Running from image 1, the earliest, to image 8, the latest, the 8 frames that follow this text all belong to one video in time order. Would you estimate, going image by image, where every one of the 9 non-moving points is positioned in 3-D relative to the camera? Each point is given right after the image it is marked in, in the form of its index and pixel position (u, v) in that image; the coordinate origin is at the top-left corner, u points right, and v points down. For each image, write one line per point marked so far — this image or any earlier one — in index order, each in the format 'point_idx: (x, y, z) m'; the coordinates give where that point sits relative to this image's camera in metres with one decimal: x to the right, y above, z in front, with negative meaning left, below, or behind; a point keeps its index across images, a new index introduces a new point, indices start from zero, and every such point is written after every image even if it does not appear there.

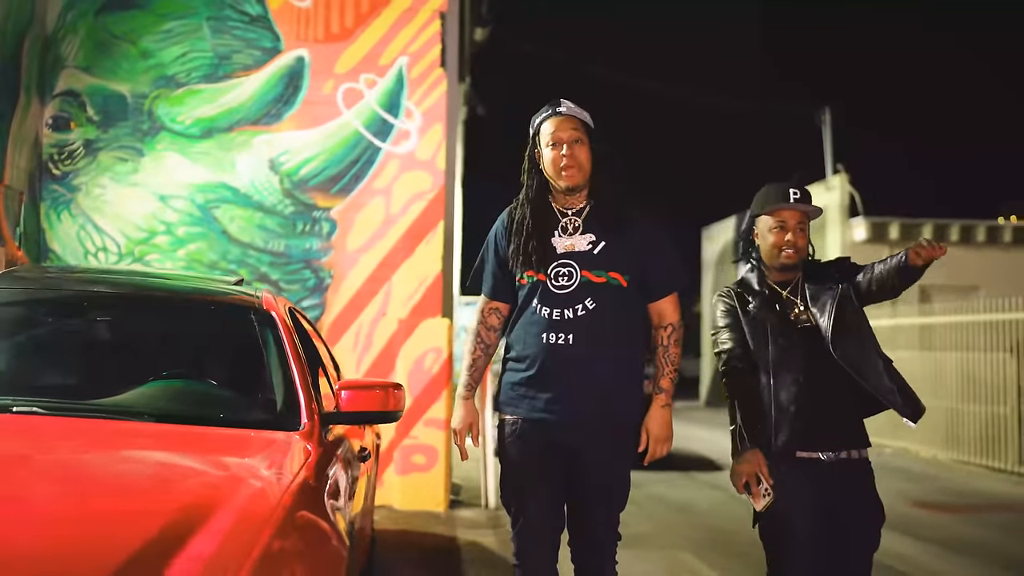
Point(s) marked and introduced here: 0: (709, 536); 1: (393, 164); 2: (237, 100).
0: (+1.2, -1.5, +6.0) m
1: (-0.7, +0.7, +5.6) m
2: (-1.6, +1.1, +5.5) m
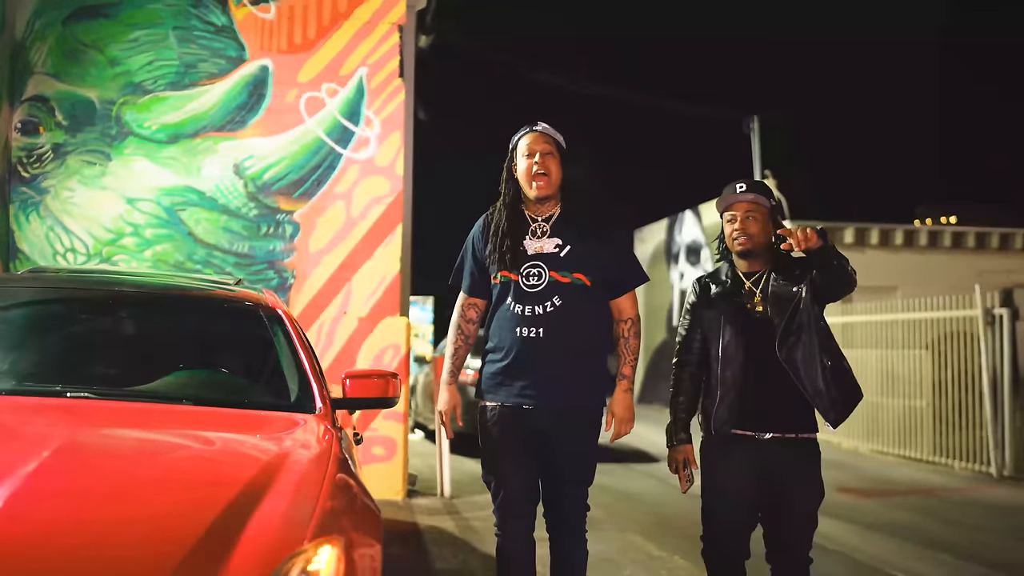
0: (+0.9, -1.5, +6.3) m
1: (-1.0, +0.7, +5.9) m
2: (-1.9, +1.1, +5.8) m
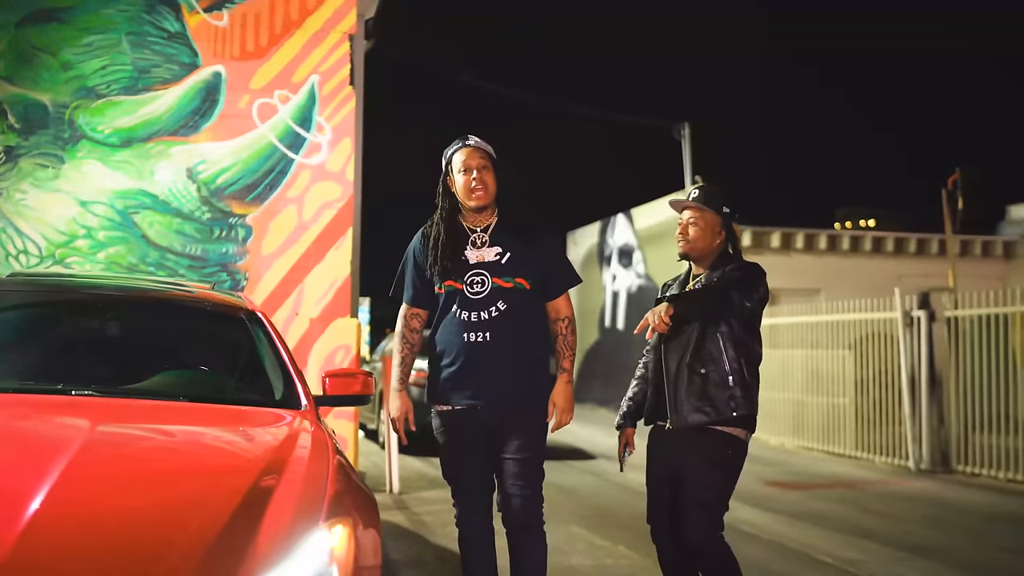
0: (+0.5, -1.5, +6.6) m
1: (-1.3, +0.7, +6.0) m
2: (-2.2, +1.1, +5.9) m
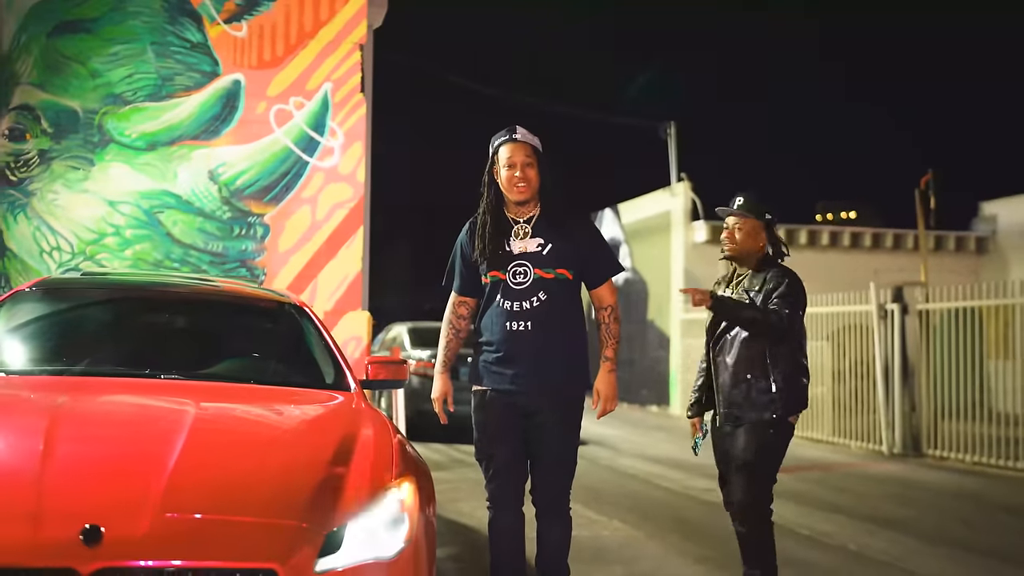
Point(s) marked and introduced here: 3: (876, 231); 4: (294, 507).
0: (+0.5, -1.5, +7.1) m
1: (-1.3, +0.8, +6.4) m
2: (-2.2, +1.1, +6.3) m
3: (+6.4, +1.0, +17.1) m
4: (-0.5, -0.5, +2.4) m
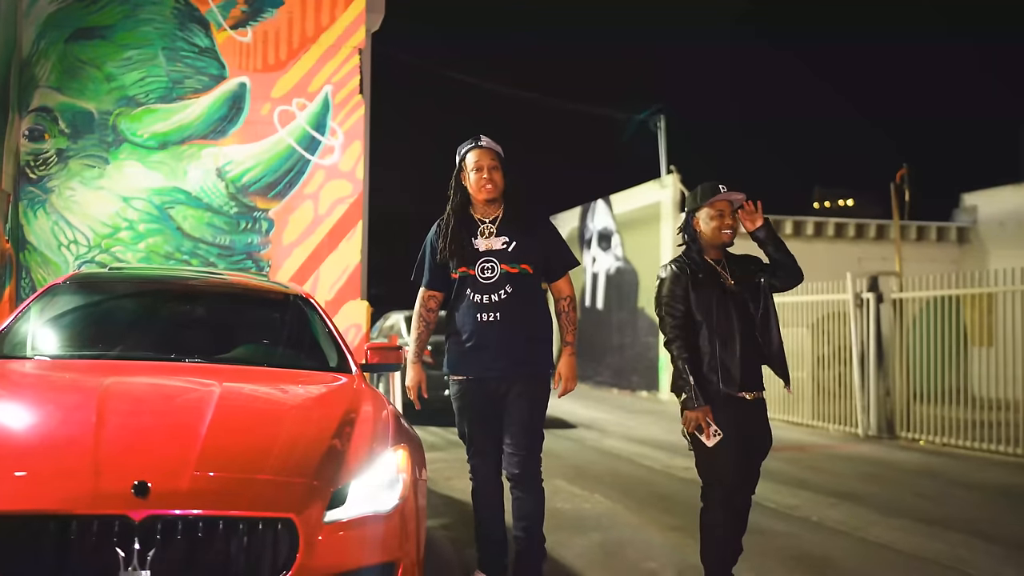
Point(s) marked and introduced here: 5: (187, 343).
0: (+0.5, -1.4, +7.5) m
1: (-1.4, +0.8, +6.8) m
2: (-2.3, +1.2, +6.6) m
3: (+6.3, +1.2, +17.5) m
4: (-0.6, -0.5, +2.8) m
5: (-1.5, -0.2, +4.3) m
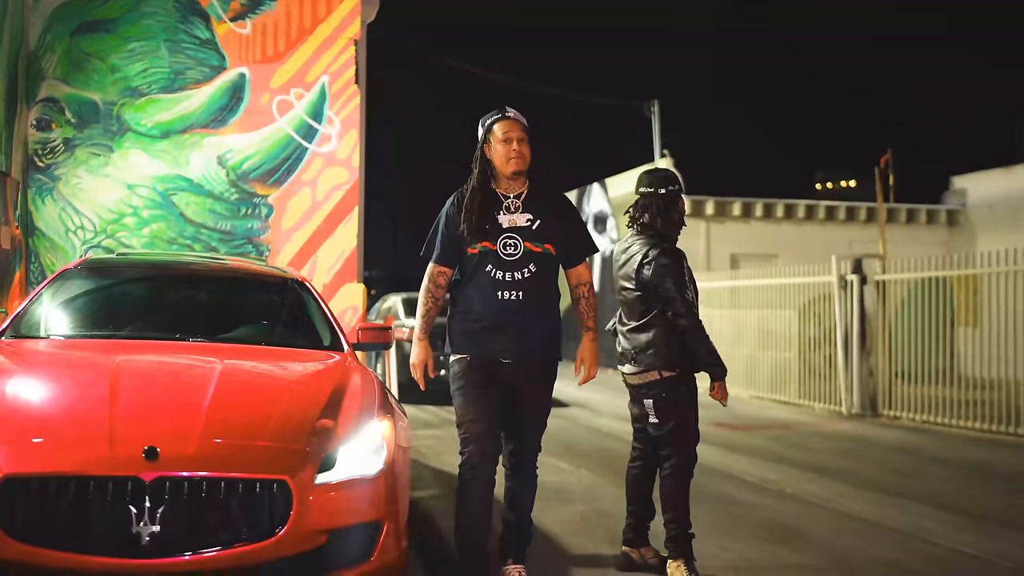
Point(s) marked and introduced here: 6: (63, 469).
0: (+0.4, -1.3, +7.8) m
1: (-1.4, +0.9, +7.1) m
2: (-2.3, +1.3, +6.9) m
3: (+6.3, +1.5, +17.7) m
4: (-0.7, -0.5, +3.1) m
5: (-1.5, -0.2, +4.6) m
6: (-1.3, -0.5, +2.8) m
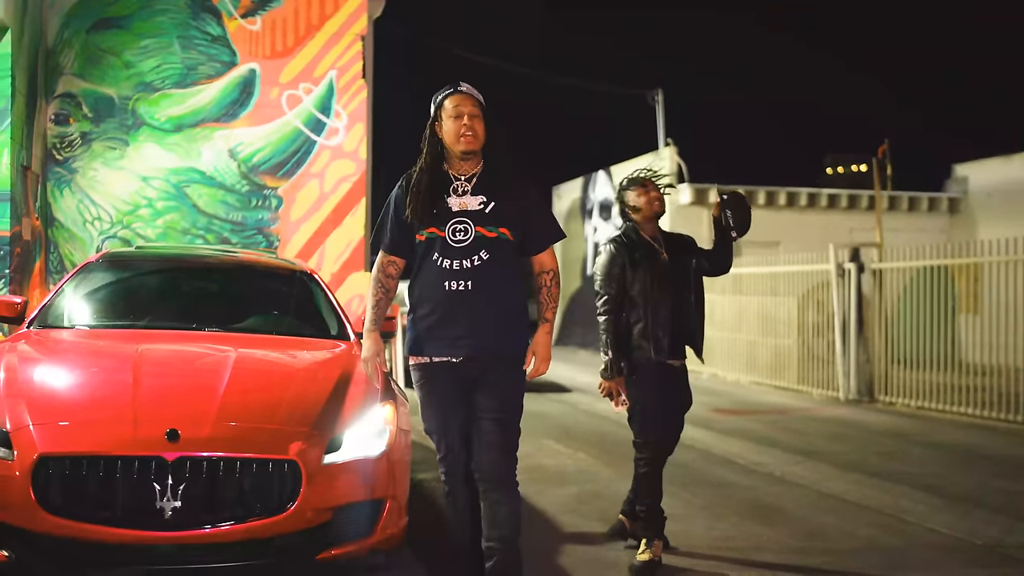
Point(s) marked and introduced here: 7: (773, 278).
0: (+0.4, -1.2, +8.0) m
1: (-1.4, +1.0, +7.3) m
2: (-2.3, +1.4, +7.1) m
3: (+6.4, +1.8, +17.8) m
4: (-0.7, -0.5, +3.3) m
5: (-1.6, -0.1, +4.8) m
6: (-1.3, -0.5, +3.0) m
7: (+3.7, +0.1, +13.4) m
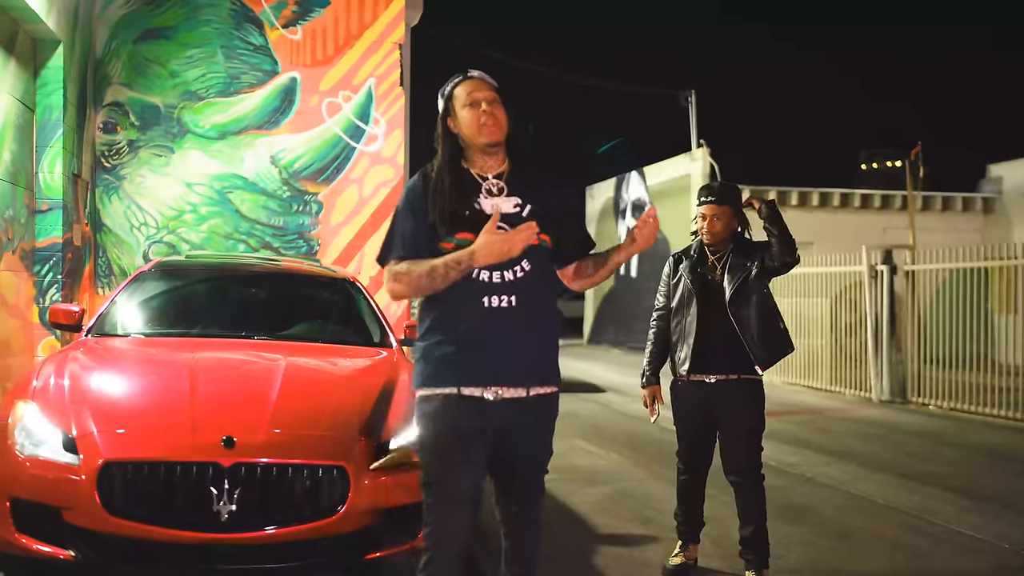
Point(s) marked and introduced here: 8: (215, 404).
0: (+0.7, -1.2, +8.1) m
1: (-1.2, +1.0, +7.5) m
2: (-2.1, +1.4, +7.3) m
3: (+7.0, +1.8, +17.7) m
4: (-0.6, -0.5, +3.4) m
5: (-1.4, -0.2, +5.0) m
6: (-1.2, -0.6, +3.2) m
7: (+4.1, +0.1, +13.4) m
8: (-1.1, -0.4, +3.4) m
